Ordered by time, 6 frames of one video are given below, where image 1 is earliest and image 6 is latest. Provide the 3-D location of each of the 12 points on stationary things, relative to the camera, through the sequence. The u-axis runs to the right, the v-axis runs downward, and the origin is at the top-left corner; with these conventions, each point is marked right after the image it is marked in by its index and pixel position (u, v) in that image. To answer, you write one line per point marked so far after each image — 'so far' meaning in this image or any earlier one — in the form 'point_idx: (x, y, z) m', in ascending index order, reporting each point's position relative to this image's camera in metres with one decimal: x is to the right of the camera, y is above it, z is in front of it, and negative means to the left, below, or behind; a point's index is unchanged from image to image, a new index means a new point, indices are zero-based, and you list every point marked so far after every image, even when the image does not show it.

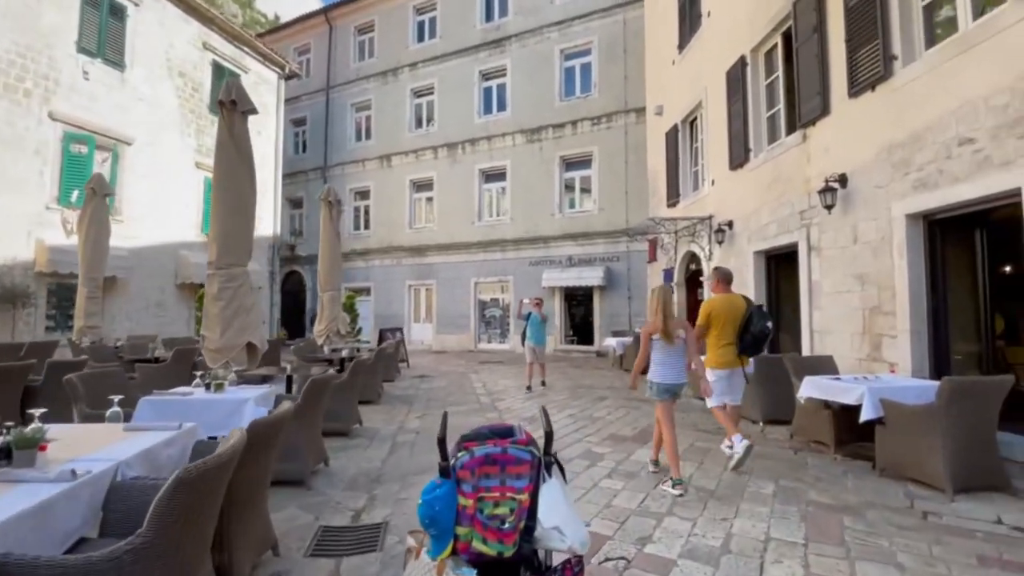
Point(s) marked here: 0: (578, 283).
0: (+2.1, +0.2, +14.6) m
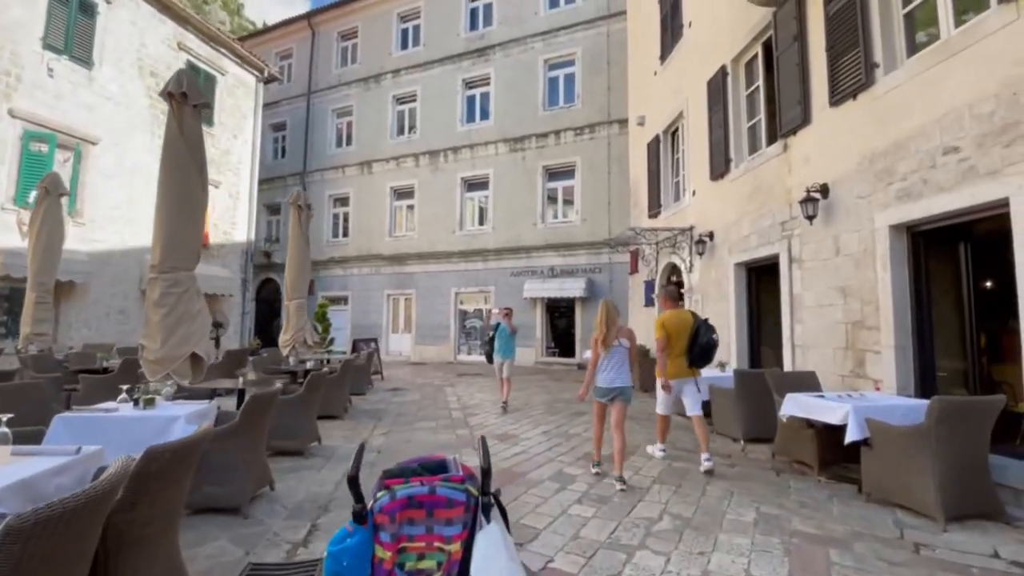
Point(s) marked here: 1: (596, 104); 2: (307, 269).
0: (+1.5, -0.2, +14.4) m
1: (+2.7, +5.9, +14.9) m
2: (-3.8, +0.3, +8.6) m
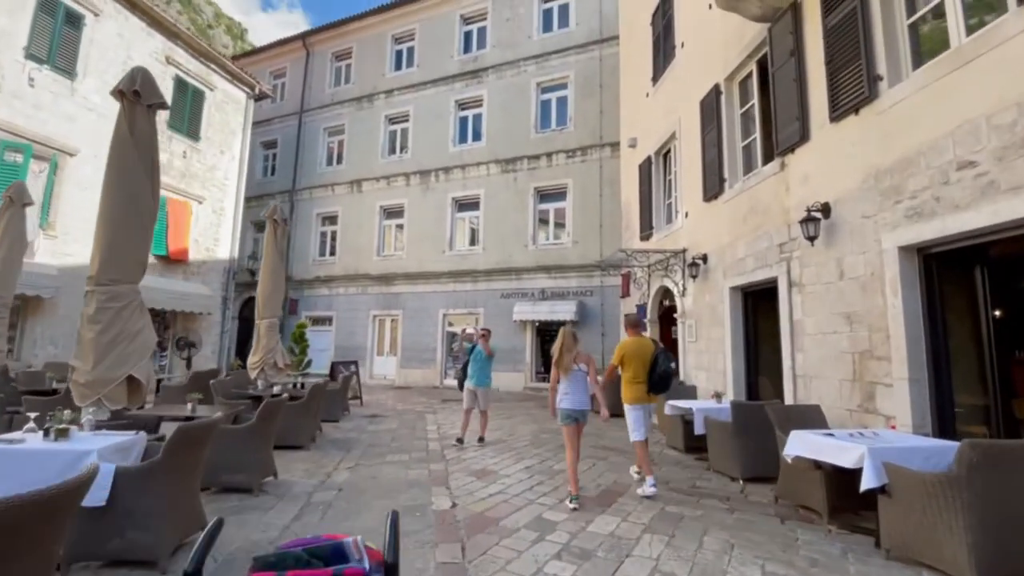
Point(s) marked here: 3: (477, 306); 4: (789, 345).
0: (+1.1, -0.9, +14.0) m
1: (+2.4, +5.1, +14.8) m
2: (-4.0, 0.0, +8.2) m
3: (-1.2, -0.6, +15.4) m
4: (+3.3, -0.7, +5.6) m
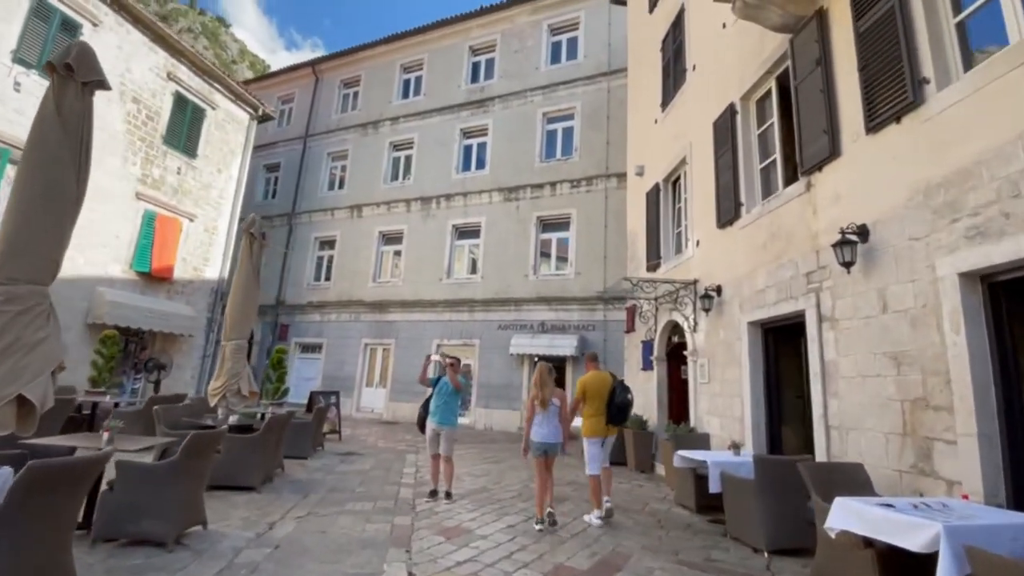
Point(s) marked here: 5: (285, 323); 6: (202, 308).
0: (+1.0, -1.8, +13.1) m
1: (+2.5, +4.0, +14.4) m
2: (-4.1, -0.3, +7.5) m
3: (-1.2, -1.6, +14.6) m
4: (+3.2, -1.0, +4.8) m
5: (-8.5, -1.3, +17.6) m
6: (-9.5, -0.6, +14.3) m
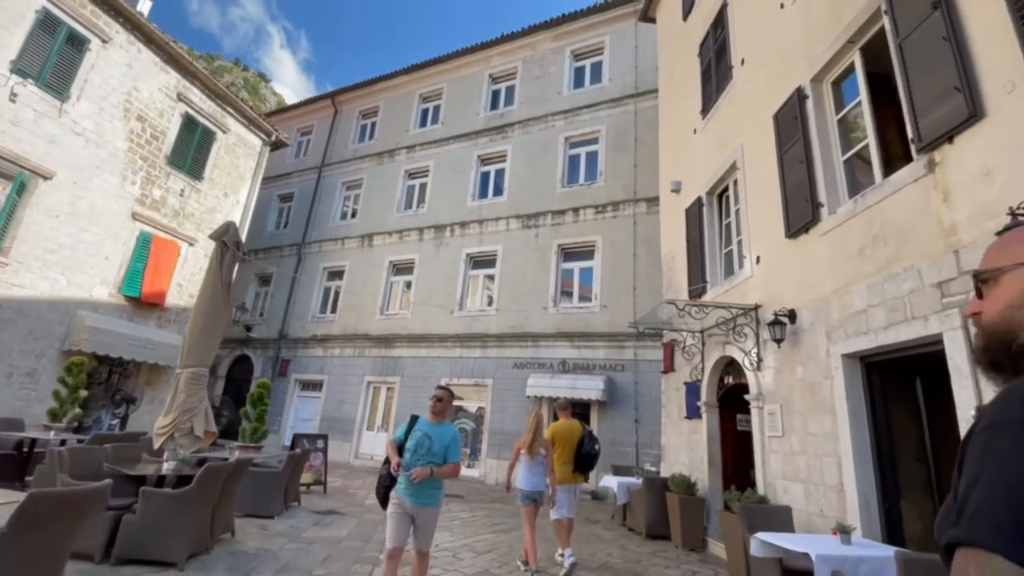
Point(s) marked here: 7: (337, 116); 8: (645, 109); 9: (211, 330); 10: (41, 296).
0: (+1.4, -2.6, +11.5) m
1: (+3.1, +3.0, +13.3) m
2: (-3.9, -0.5, +6.3) m
3: (-0.8, -2.5, +13.1) m
4: (+3.2, -1.1, +3.2) m
5: (-7.9, -2.4, +16.5) m
6: (-9.0, -1.4, +13.3) m
7: (-7.5, +7.4, +20.0) m
8: (+3.9, +5.2, +13.7) m
9: (-4.0, -0.5, +6.2) m
10: (-10.2, -0.2, +10.1) m
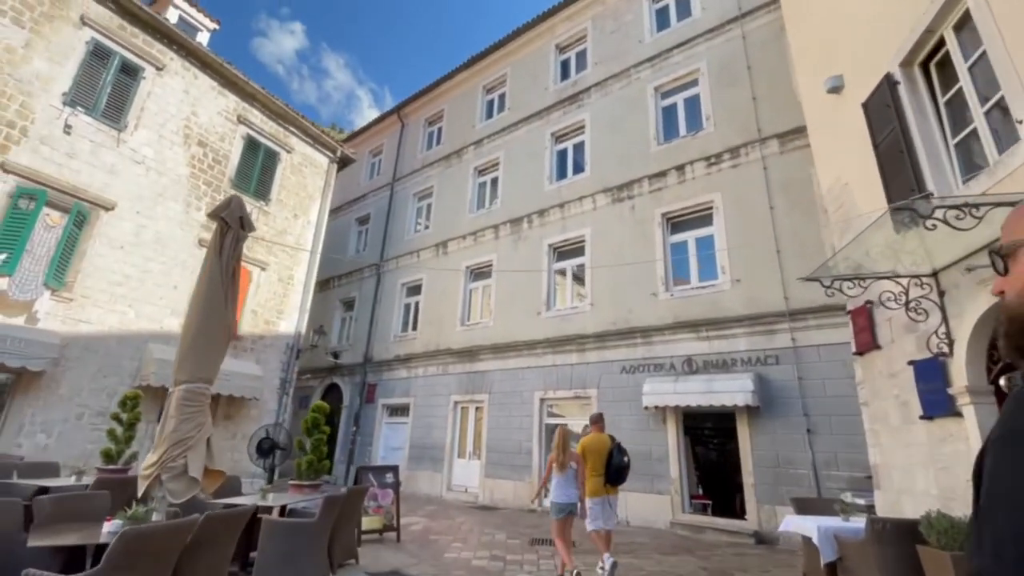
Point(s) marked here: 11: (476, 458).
0: (+3.5, -2.1, +8.7) m
1: (+4.9, +3.7, +10.5) m
2: (-2.9, -0.4, +4.8) m
3: (+1.7, -2.3, +10.8) m
4: (+3.5, -0.1, +0.3) m
5: (-4.6, -3.1, +15.4) m
6: (-6.4, -2.1, +12.5) m
7: (-4.5, +6.6, +19.3) m
8: (+5.6, +5.9, +10.8) m
9: (-3.0, -0.4, +4.6) m
10: (-8.3, -0.9, +9.8) m
11: (-1.0, -4.5, +12.3) m
